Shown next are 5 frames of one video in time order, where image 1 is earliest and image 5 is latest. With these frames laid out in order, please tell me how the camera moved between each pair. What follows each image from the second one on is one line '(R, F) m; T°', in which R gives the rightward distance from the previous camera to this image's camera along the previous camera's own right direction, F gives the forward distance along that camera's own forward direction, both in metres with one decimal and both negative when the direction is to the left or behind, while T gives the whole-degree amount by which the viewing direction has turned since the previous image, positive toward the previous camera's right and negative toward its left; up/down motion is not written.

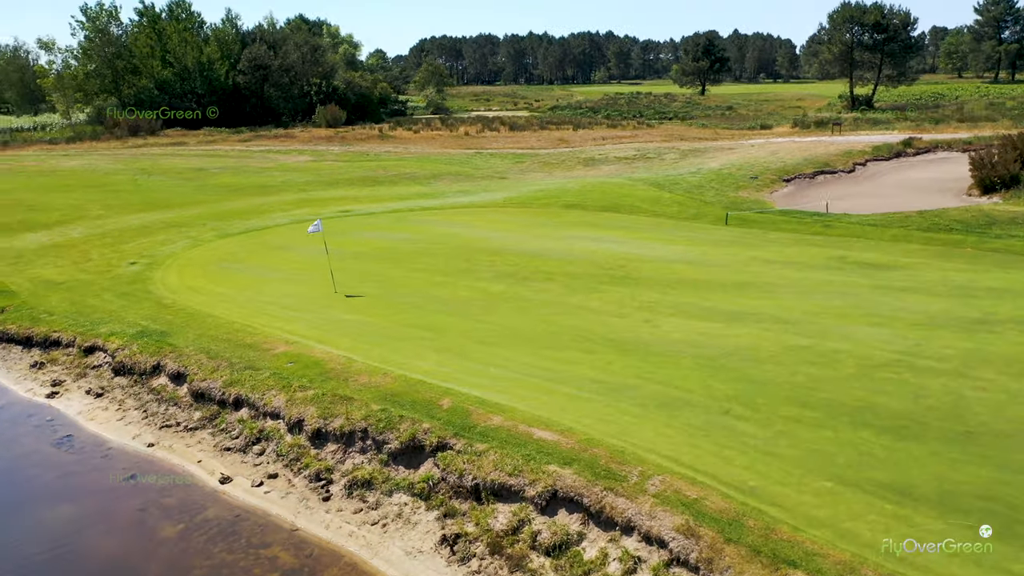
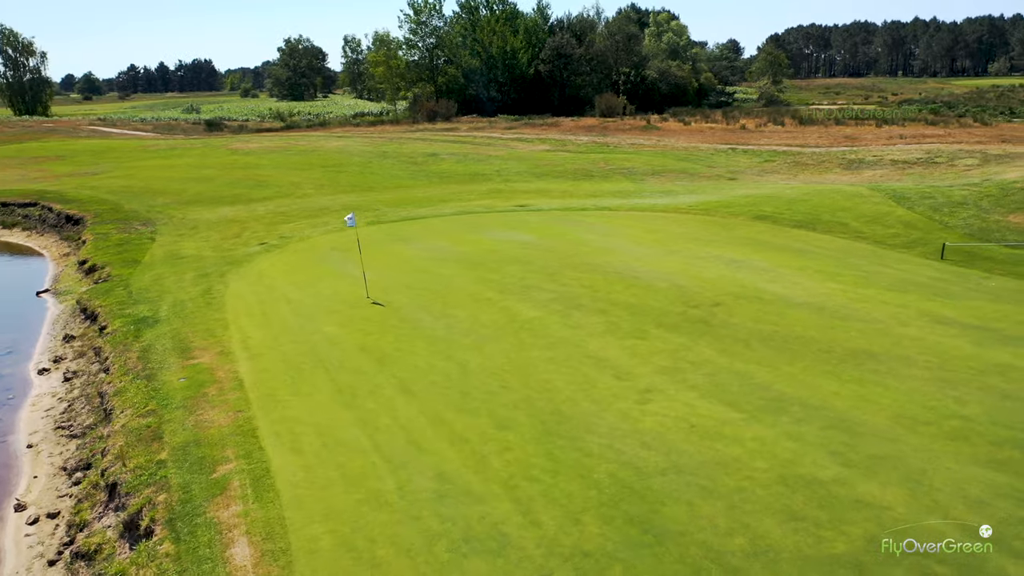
(+4.2, +4.0) m; -24°
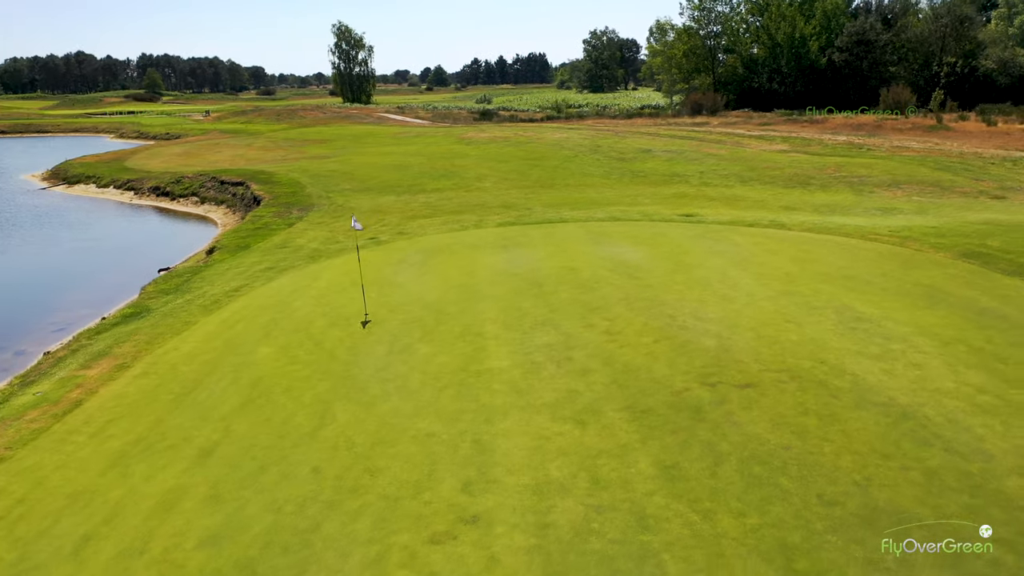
(+3.6, +3.5) m; -22°
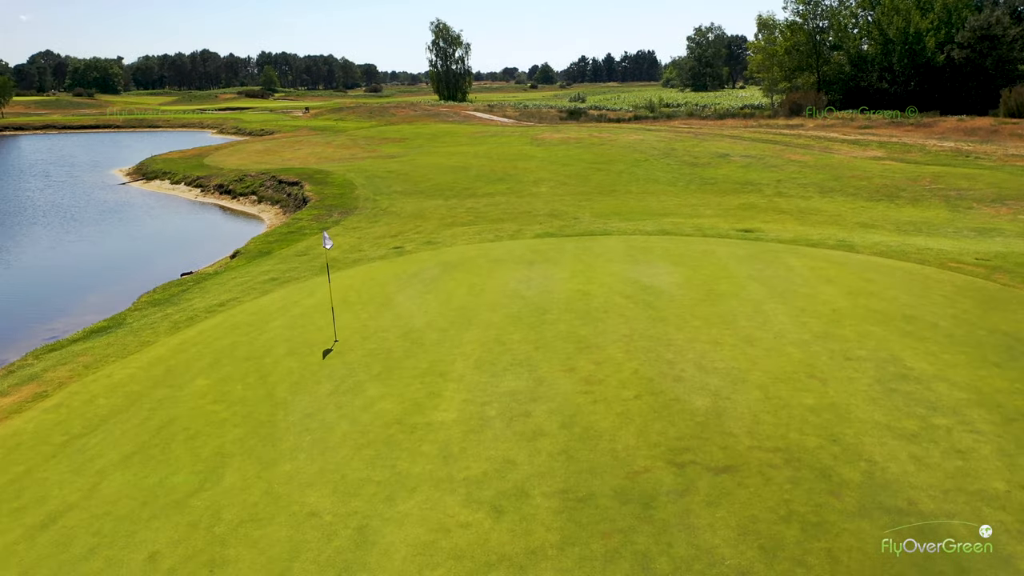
(+1.4, +1.5) m; -7°
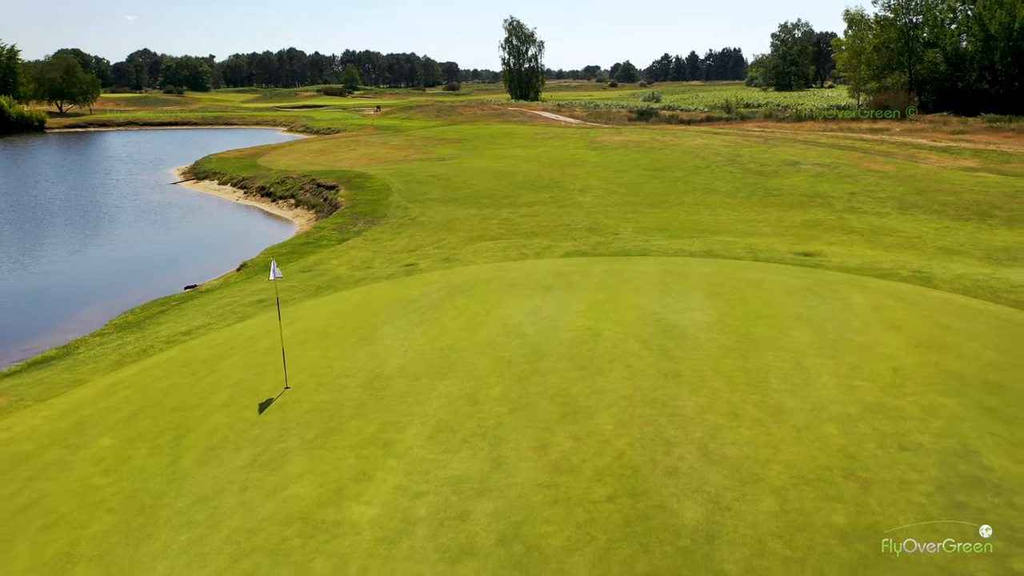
(+1.0, +1.7) m; -5°
